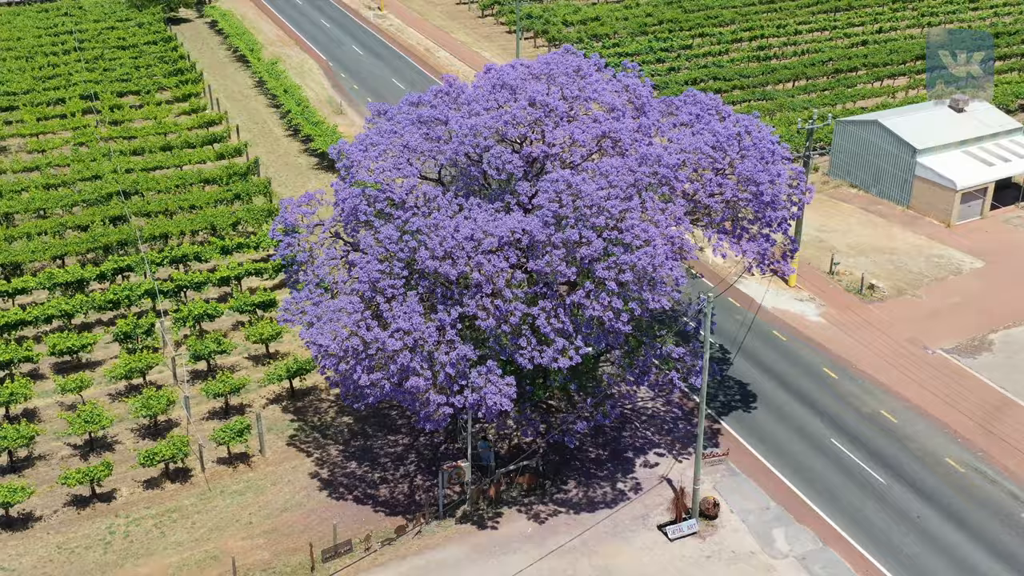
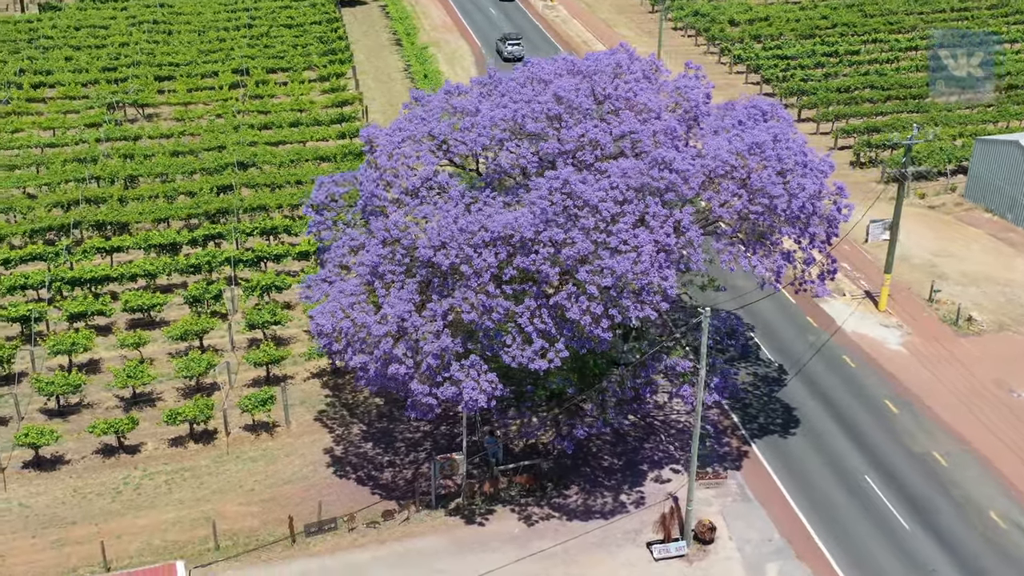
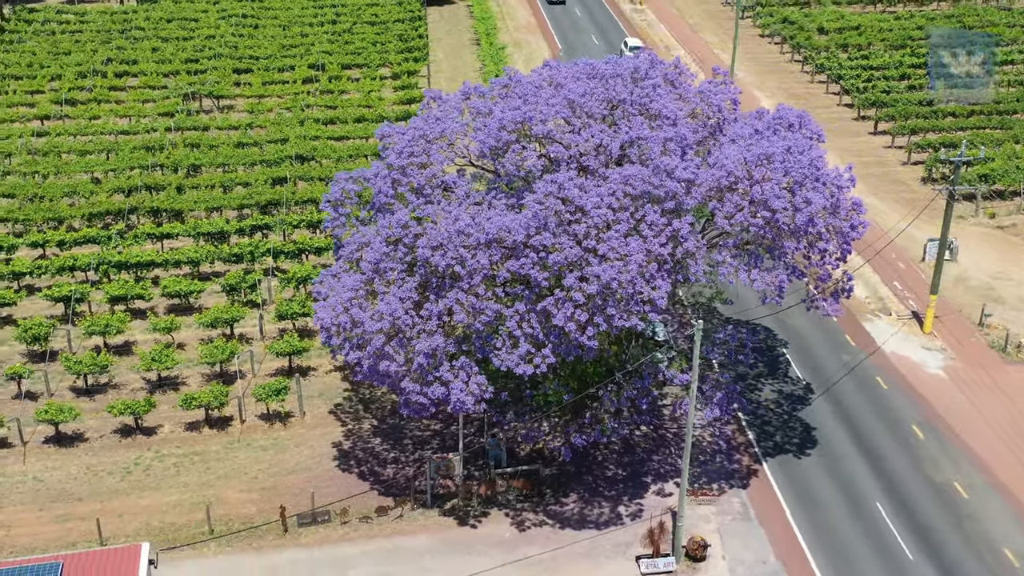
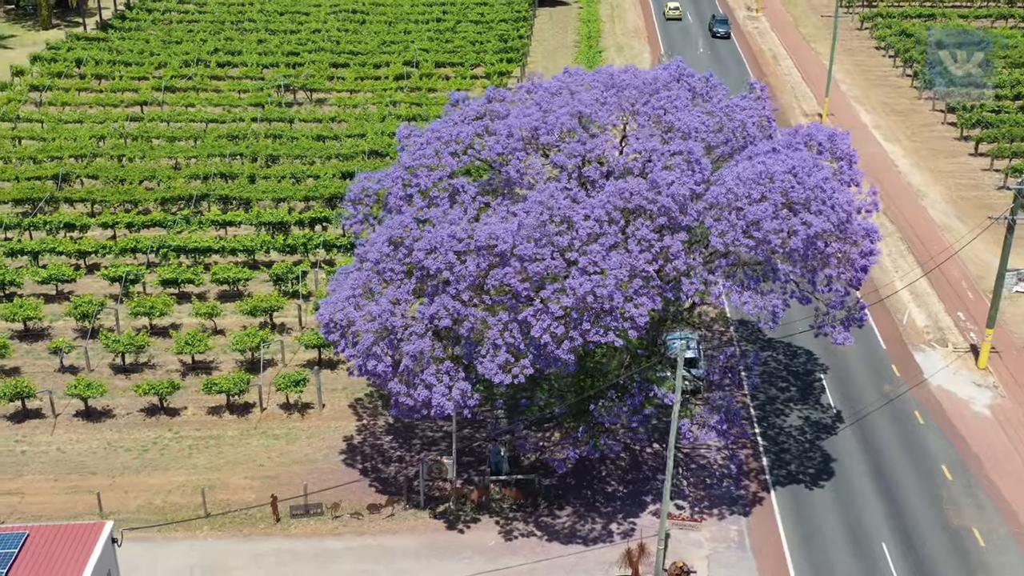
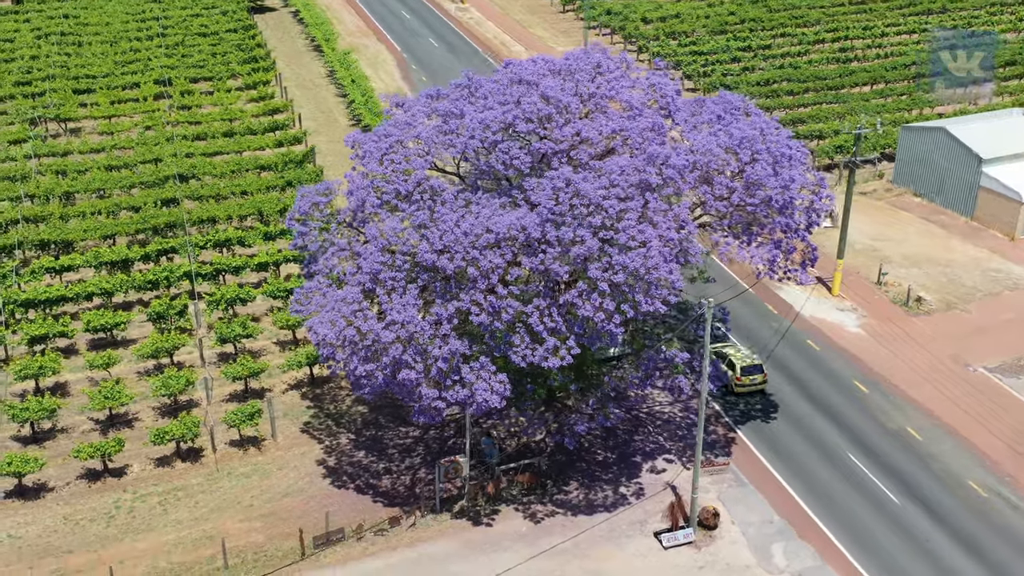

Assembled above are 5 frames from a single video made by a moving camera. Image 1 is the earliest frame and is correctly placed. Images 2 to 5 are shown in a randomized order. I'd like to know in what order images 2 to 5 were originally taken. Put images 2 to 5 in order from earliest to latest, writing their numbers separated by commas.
5, 2, 3, 4
